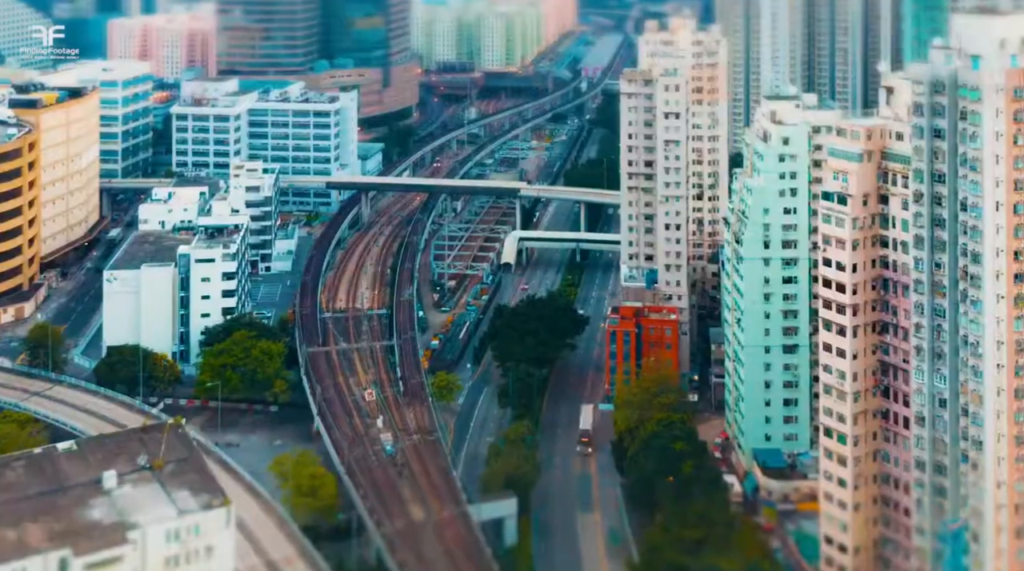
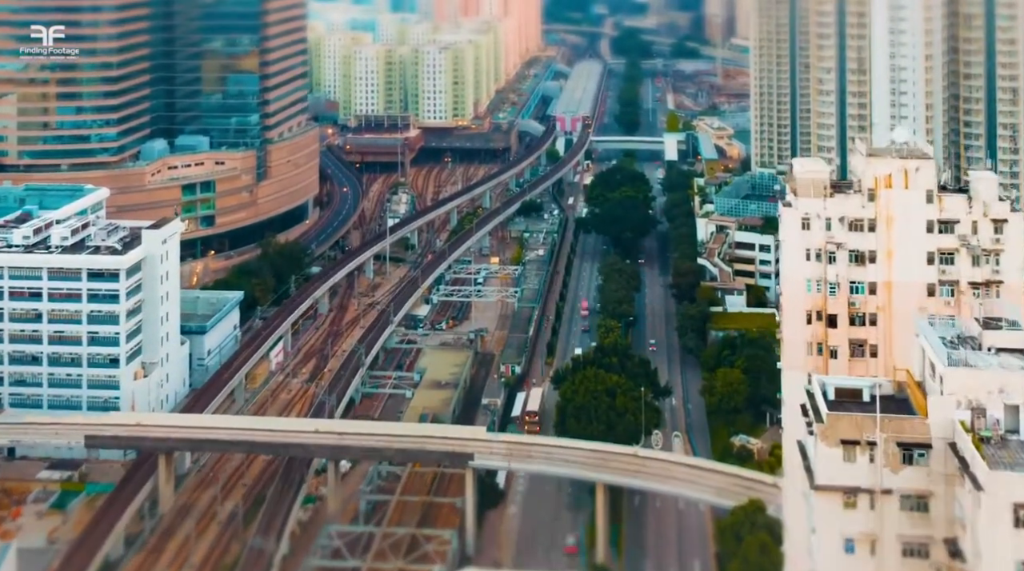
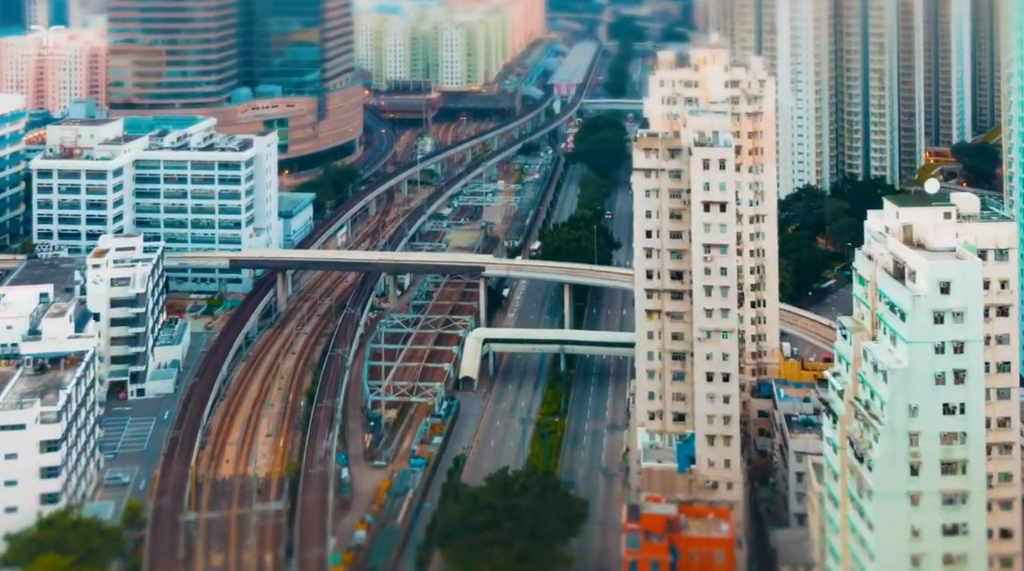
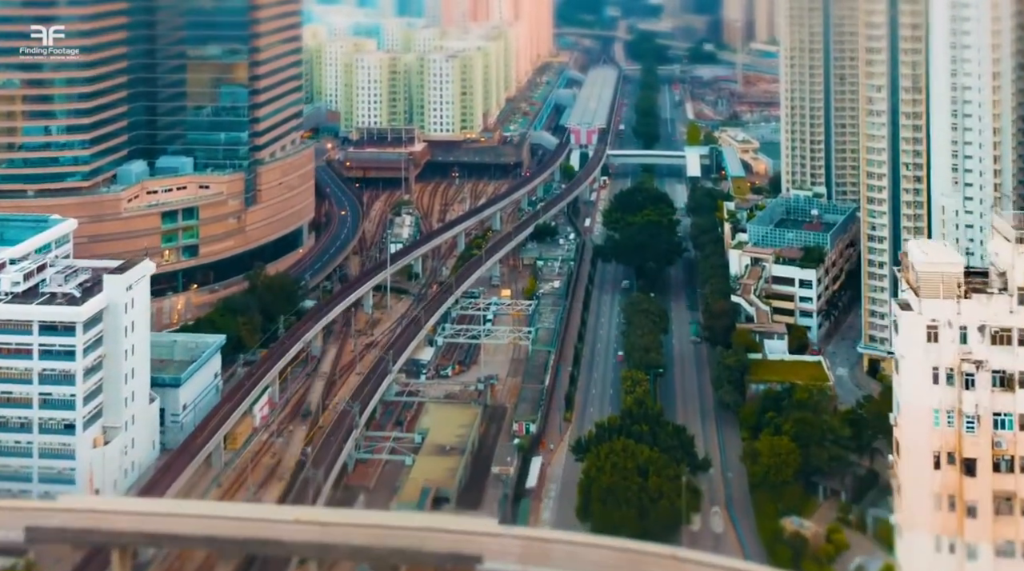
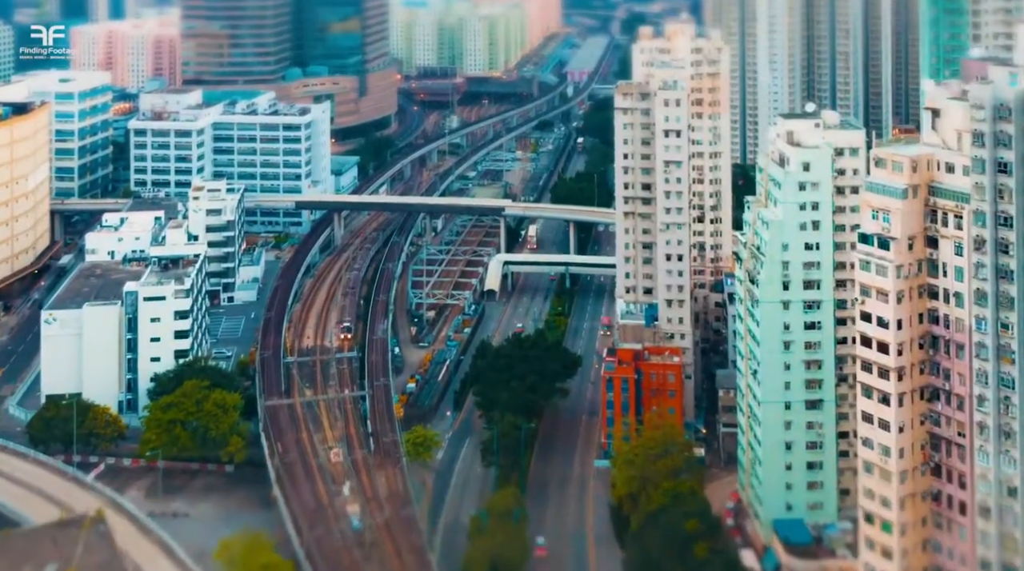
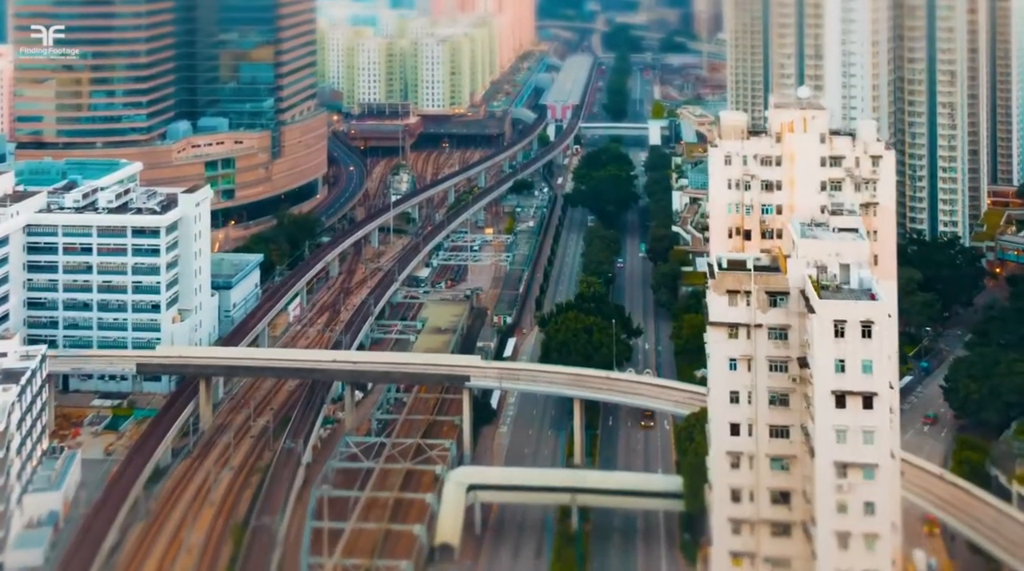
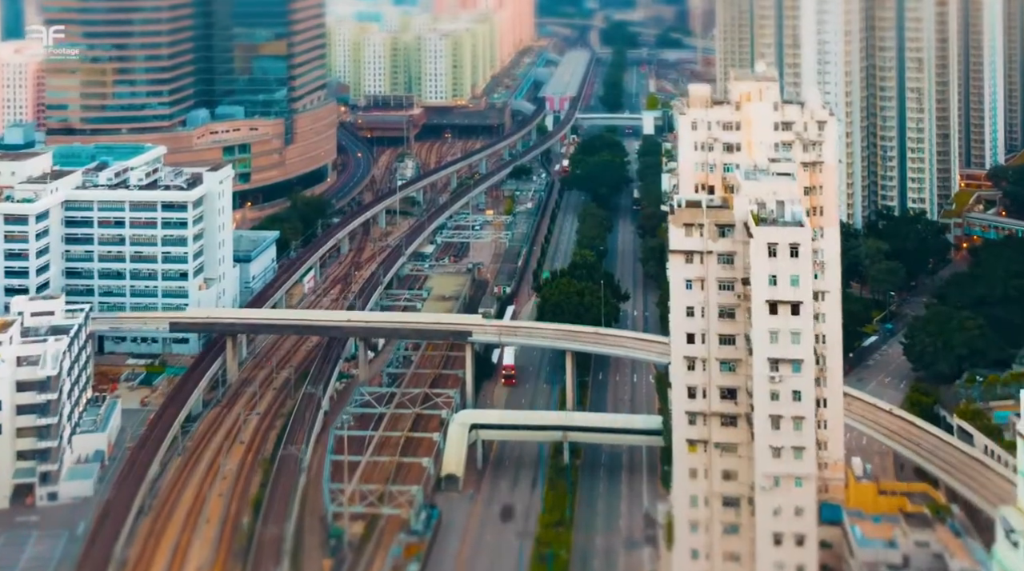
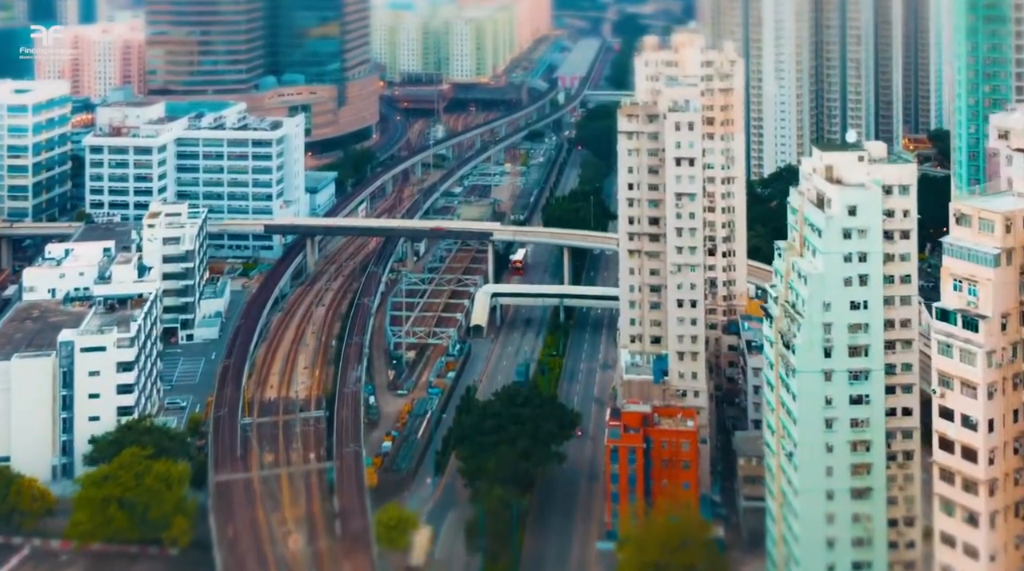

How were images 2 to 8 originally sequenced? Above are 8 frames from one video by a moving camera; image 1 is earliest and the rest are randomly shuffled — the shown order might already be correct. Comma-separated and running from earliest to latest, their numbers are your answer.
5, 8, 3, 7, 6, 2, 4
